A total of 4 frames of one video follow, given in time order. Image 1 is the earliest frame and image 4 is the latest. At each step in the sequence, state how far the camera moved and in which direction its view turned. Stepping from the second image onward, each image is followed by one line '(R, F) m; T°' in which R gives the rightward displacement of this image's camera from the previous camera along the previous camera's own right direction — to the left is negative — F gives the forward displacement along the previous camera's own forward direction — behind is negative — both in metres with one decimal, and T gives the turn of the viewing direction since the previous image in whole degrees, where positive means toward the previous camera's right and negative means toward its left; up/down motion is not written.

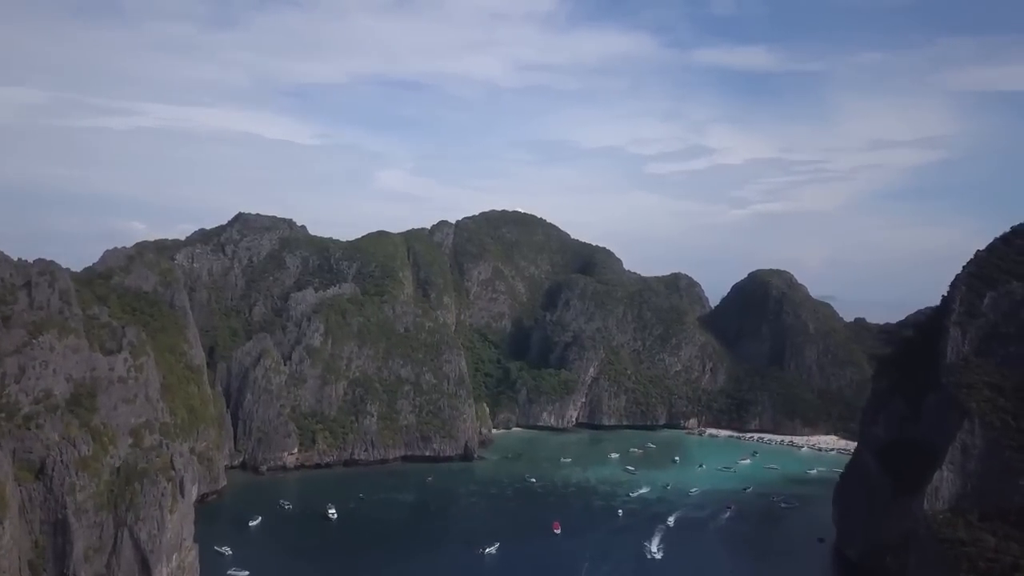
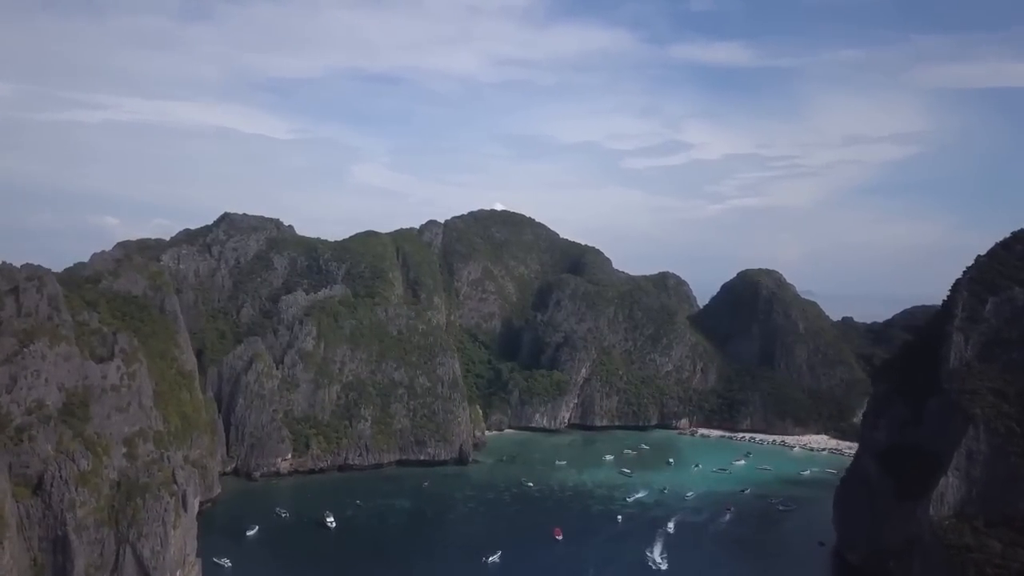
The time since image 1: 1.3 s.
(-1.5, +0.5) m; +1°
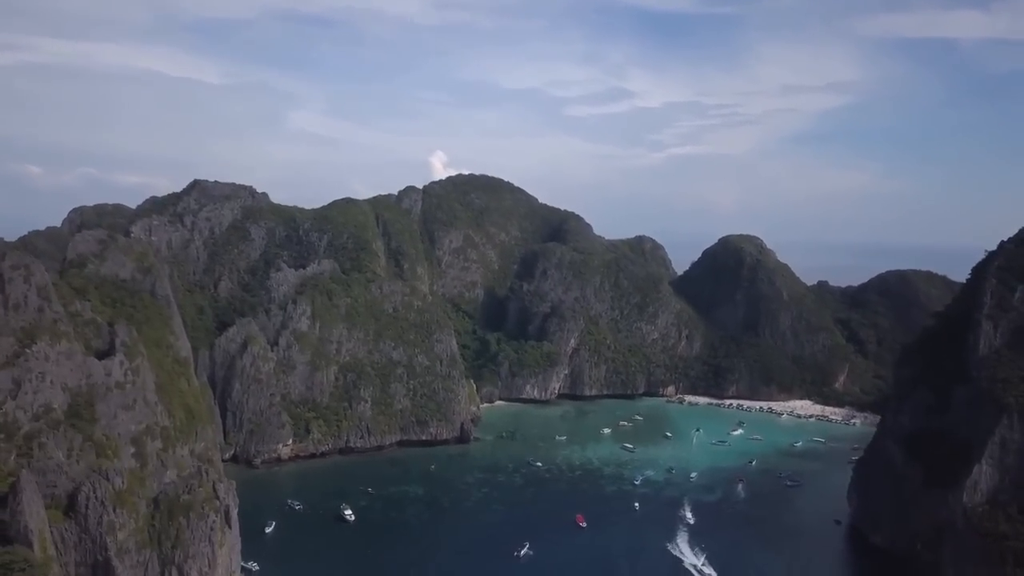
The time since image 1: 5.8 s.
(-5.3, +1.7) m; +4°
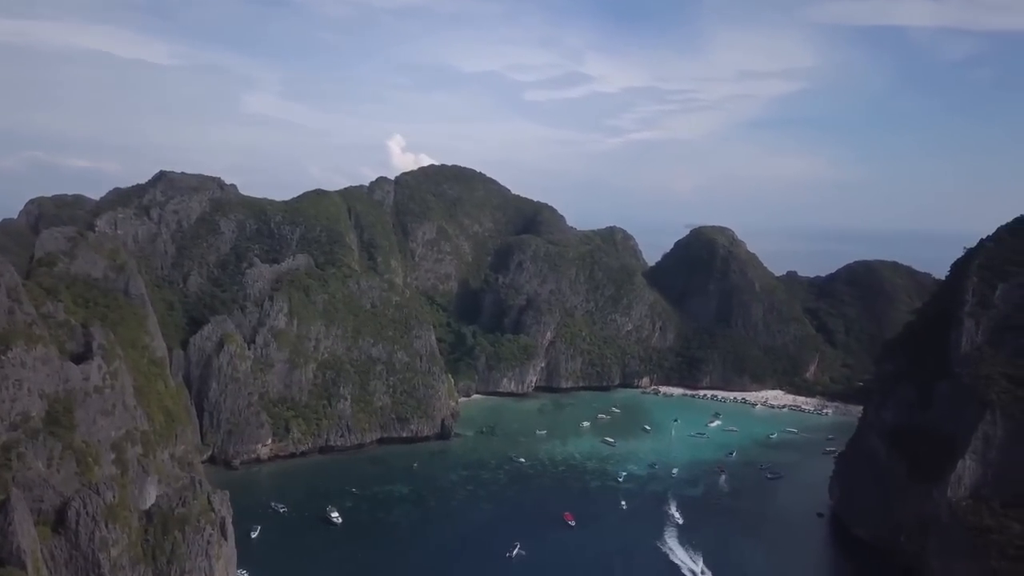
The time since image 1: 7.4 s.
(-1.9, +0.5) m; +3°
